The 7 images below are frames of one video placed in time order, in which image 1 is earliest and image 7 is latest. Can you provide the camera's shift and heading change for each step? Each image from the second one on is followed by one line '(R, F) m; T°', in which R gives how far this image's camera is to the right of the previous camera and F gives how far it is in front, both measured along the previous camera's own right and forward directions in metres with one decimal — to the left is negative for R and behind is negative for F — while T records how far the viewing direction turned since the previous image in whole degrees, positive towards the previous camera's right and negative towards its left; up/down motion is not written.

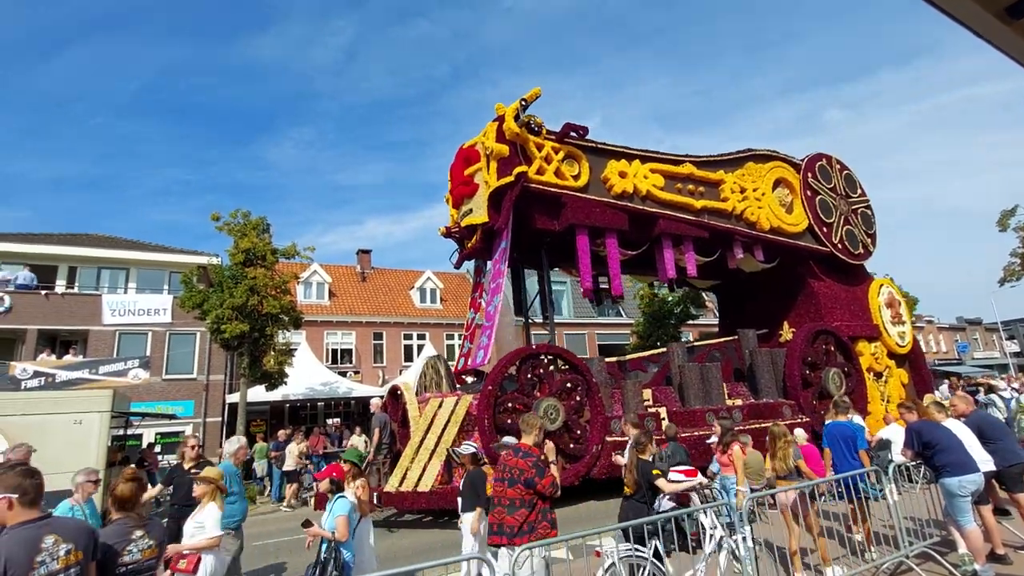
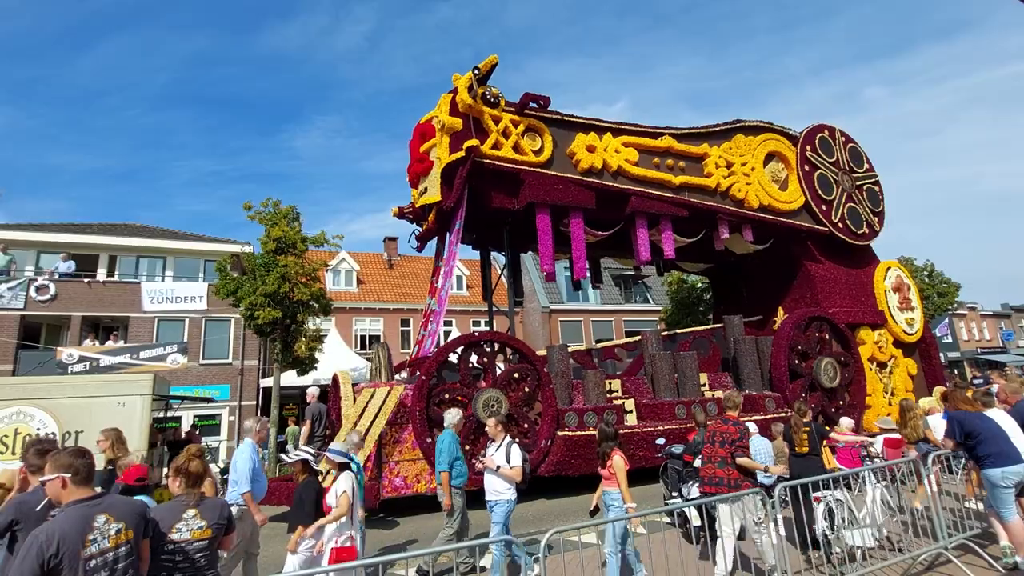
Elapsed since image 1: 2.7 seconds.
(+0.2, -0.2) m; -3°
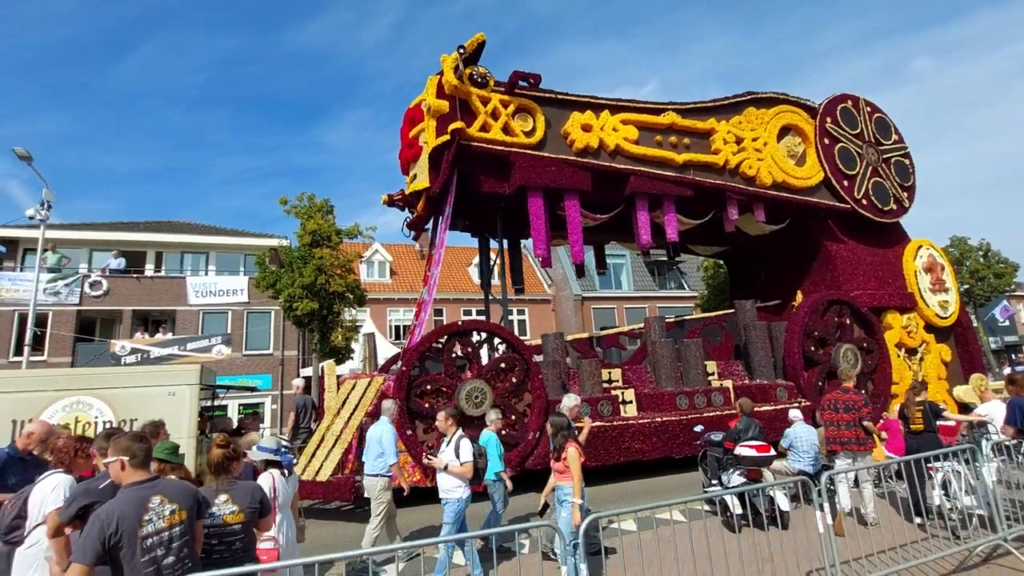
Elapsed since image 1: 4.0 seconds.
(+0.3, -0.3) m; -3°
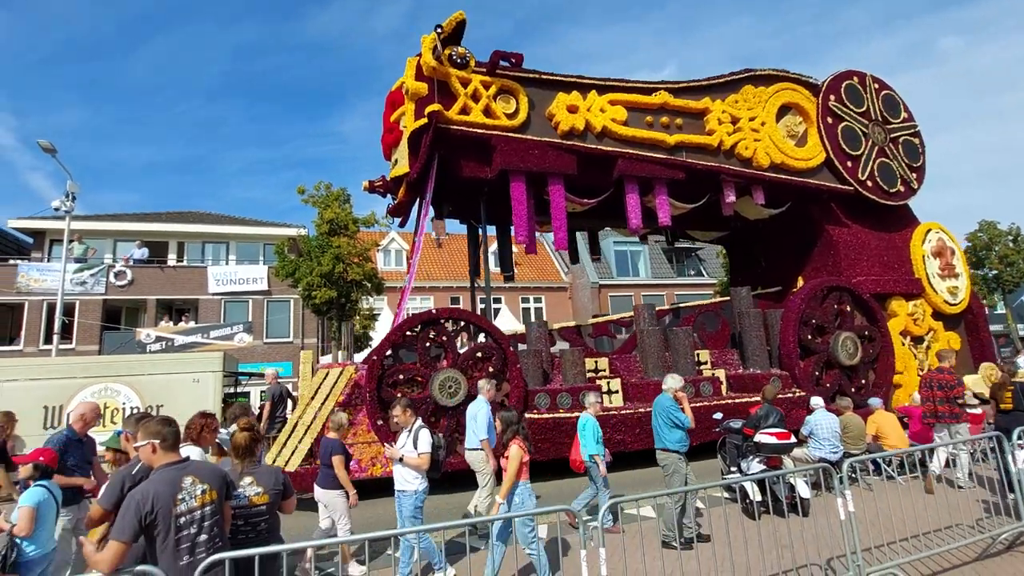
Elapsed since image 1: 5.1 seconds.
(+0.1, -0.2) m; -2°
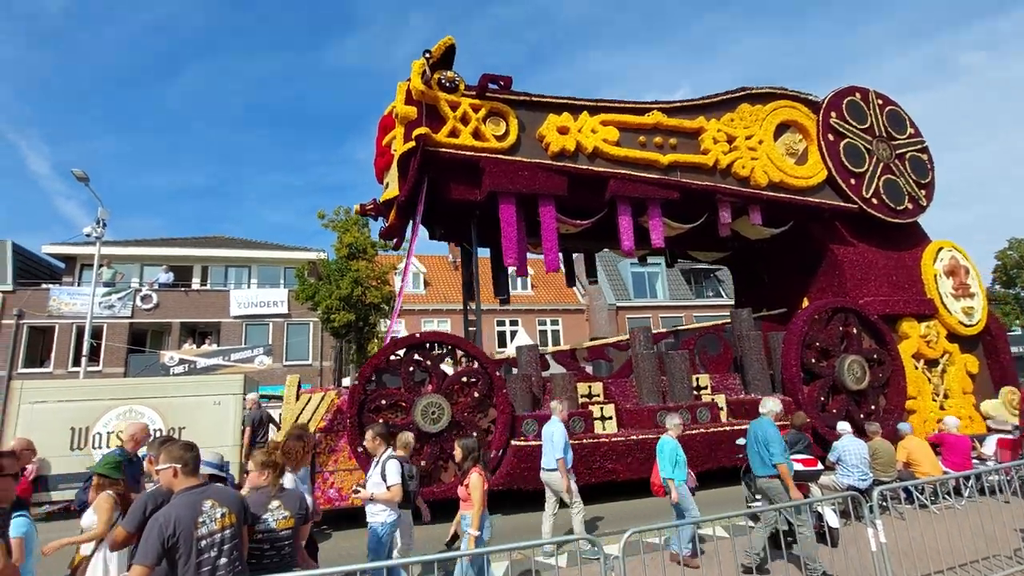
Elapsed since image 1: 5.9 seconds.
(+0.2, -0.1) m; -2°
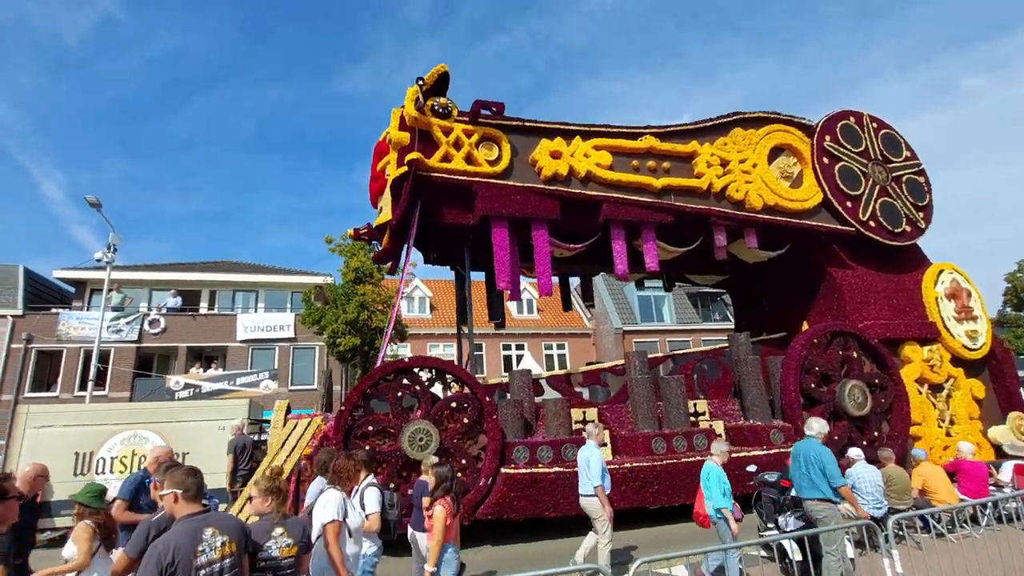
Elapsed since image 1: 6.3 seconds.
(+0.2, 0.0) m; -1°
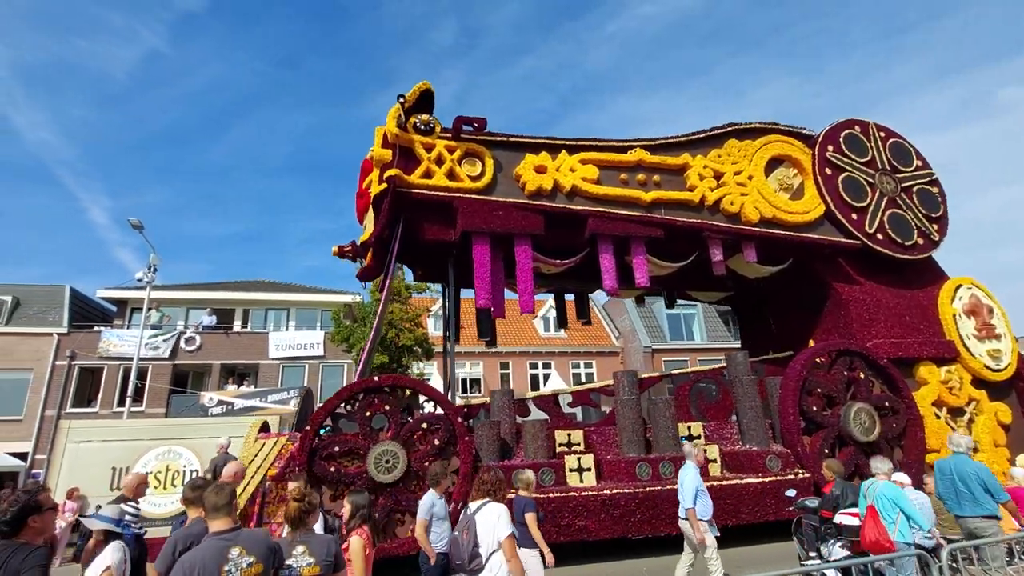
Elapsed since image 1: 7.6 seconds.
(+0.6, +0.2) m; -3°
